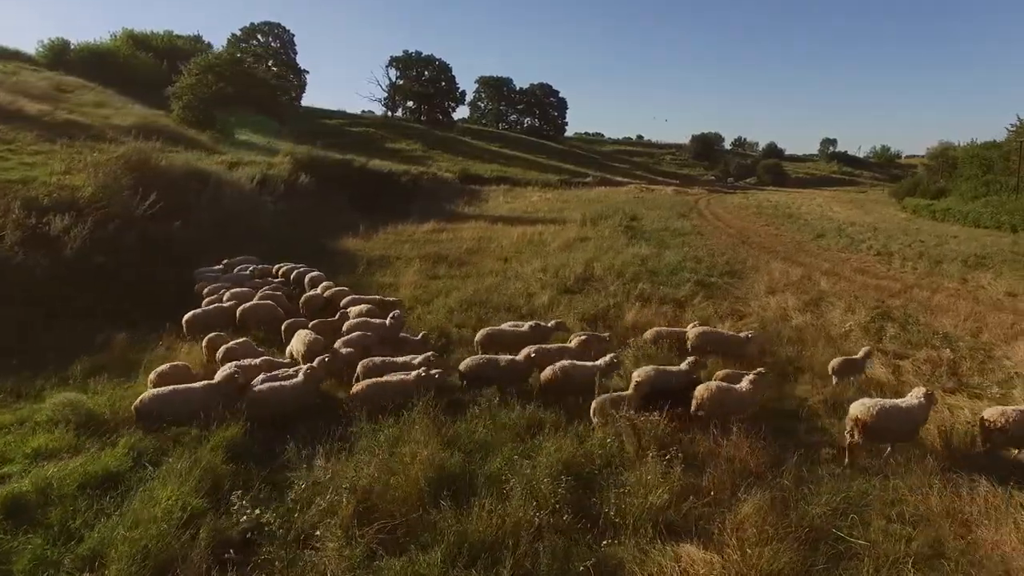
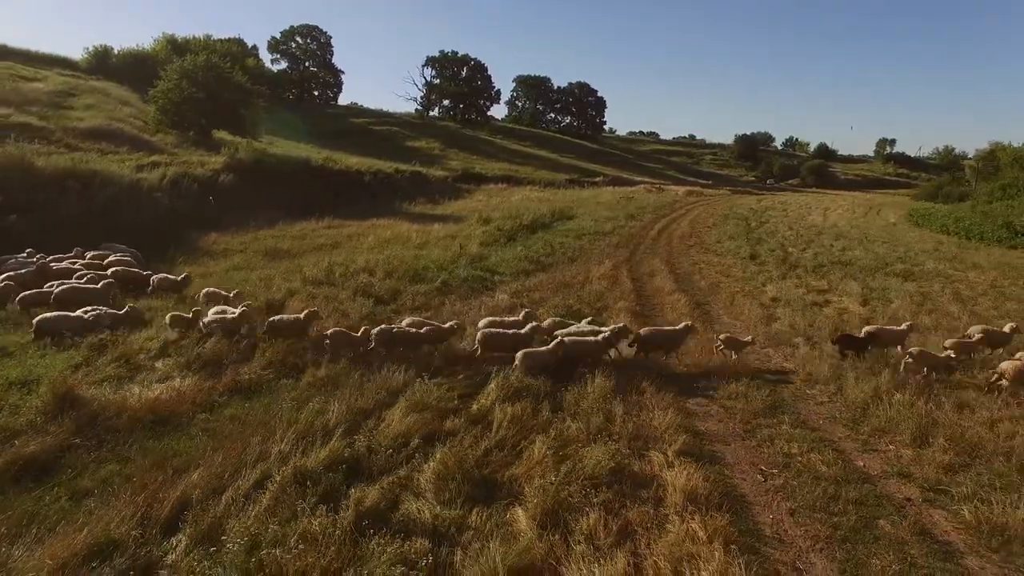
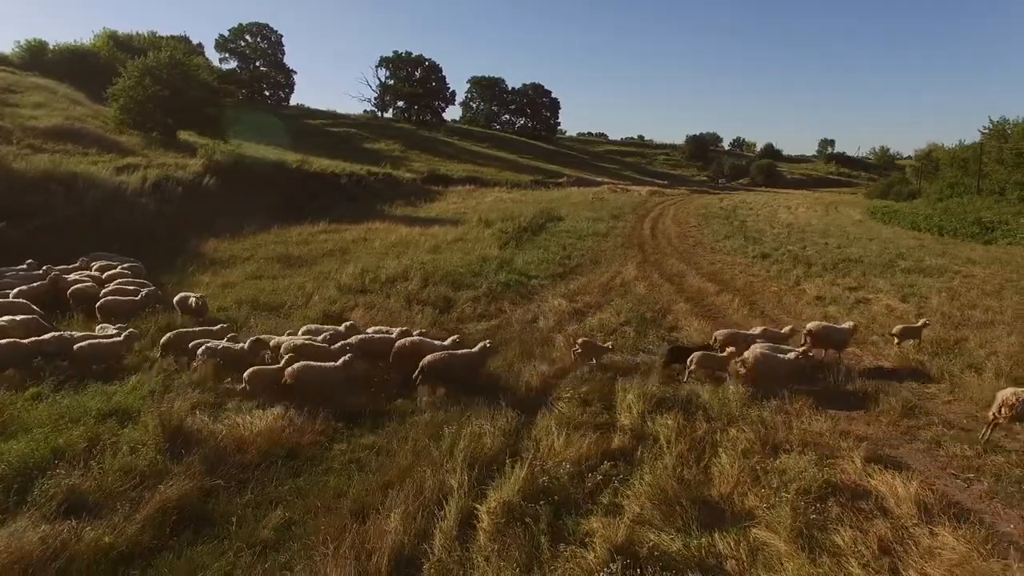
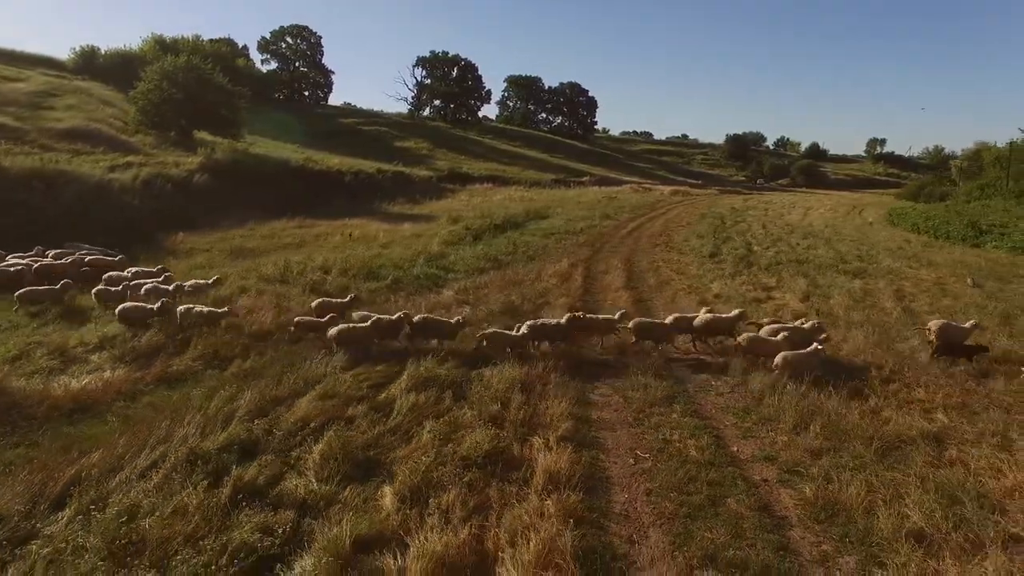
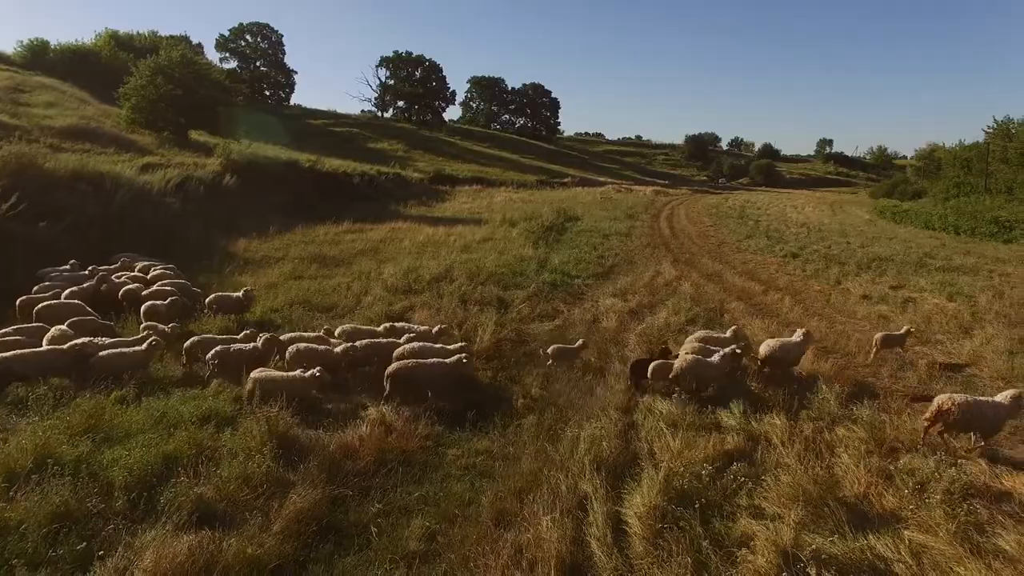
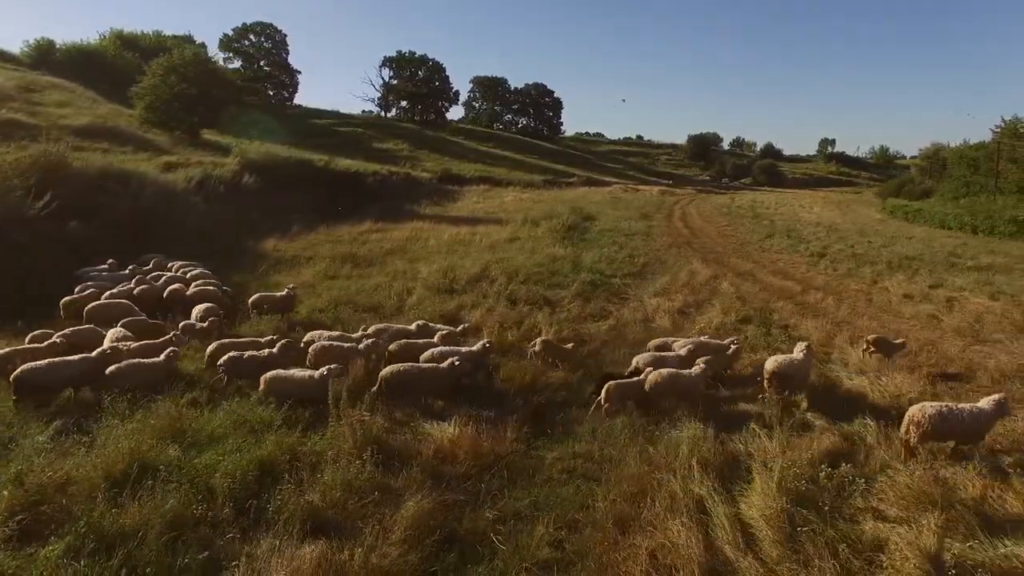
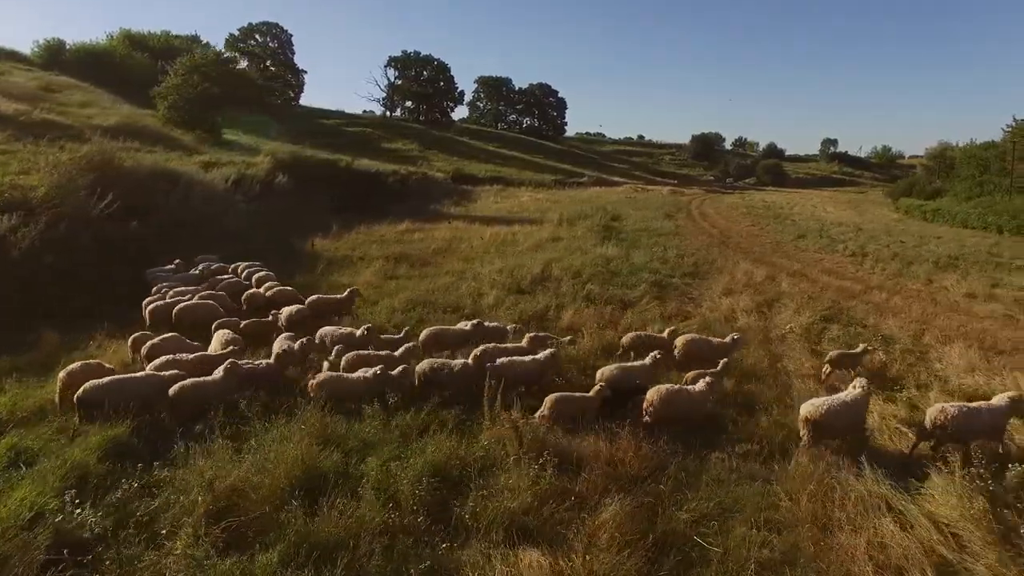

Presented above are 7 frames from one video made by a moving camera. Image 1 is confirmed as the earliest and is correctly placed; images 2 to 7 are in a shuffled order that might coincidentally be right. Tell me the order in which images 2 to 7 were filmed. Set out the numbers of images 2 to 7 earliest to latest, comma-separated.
7, 6, 5, 3, 2, 4
